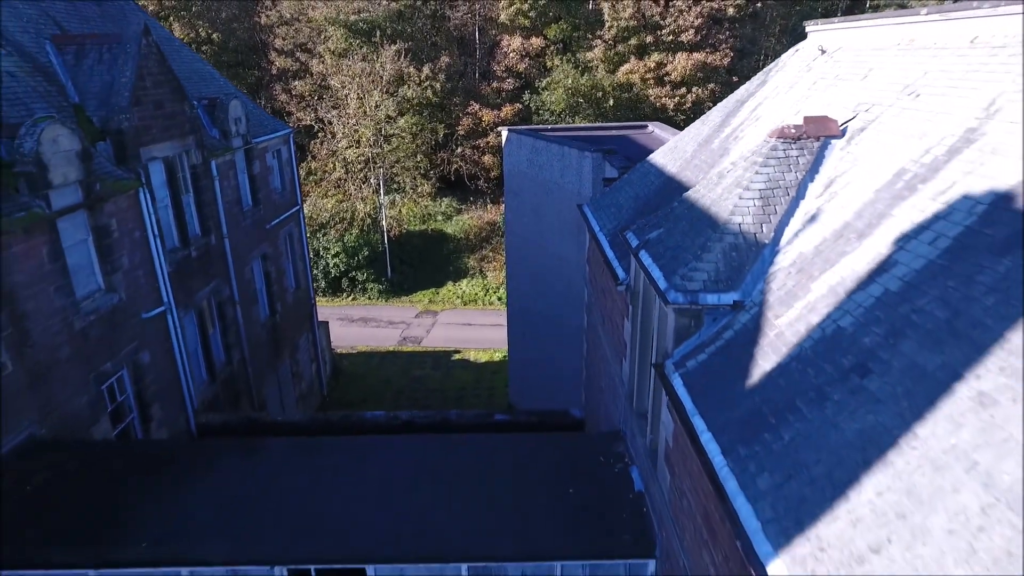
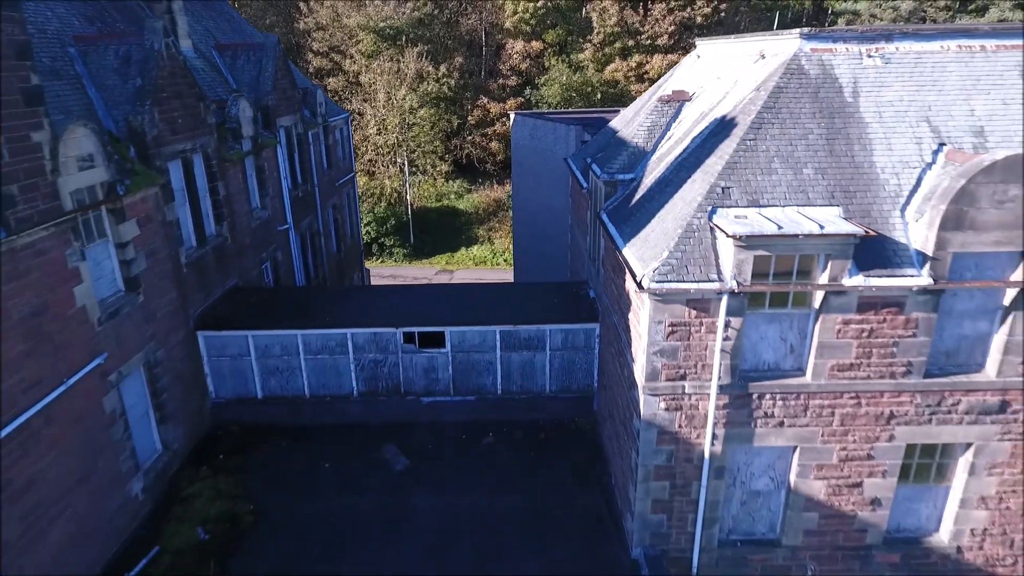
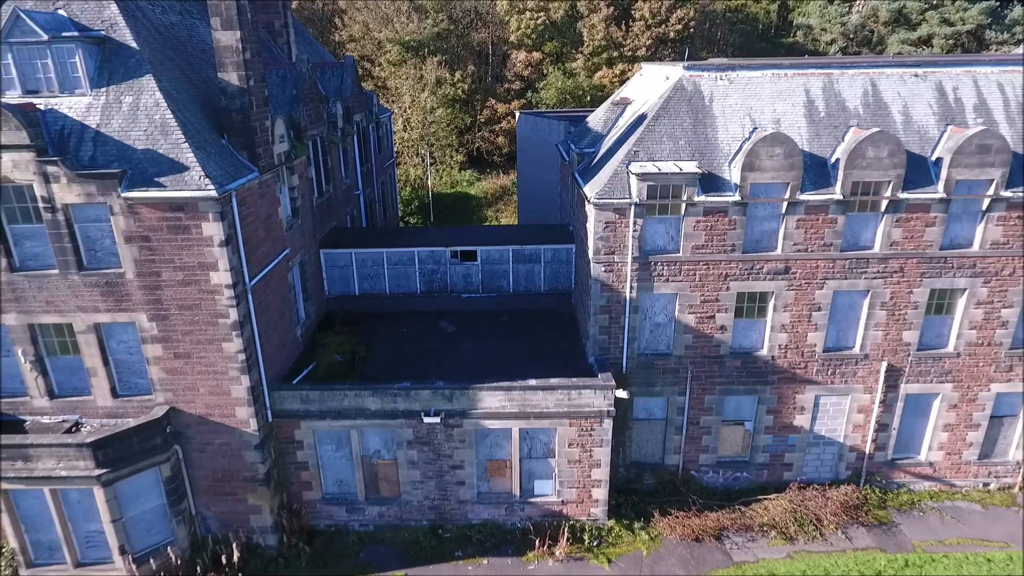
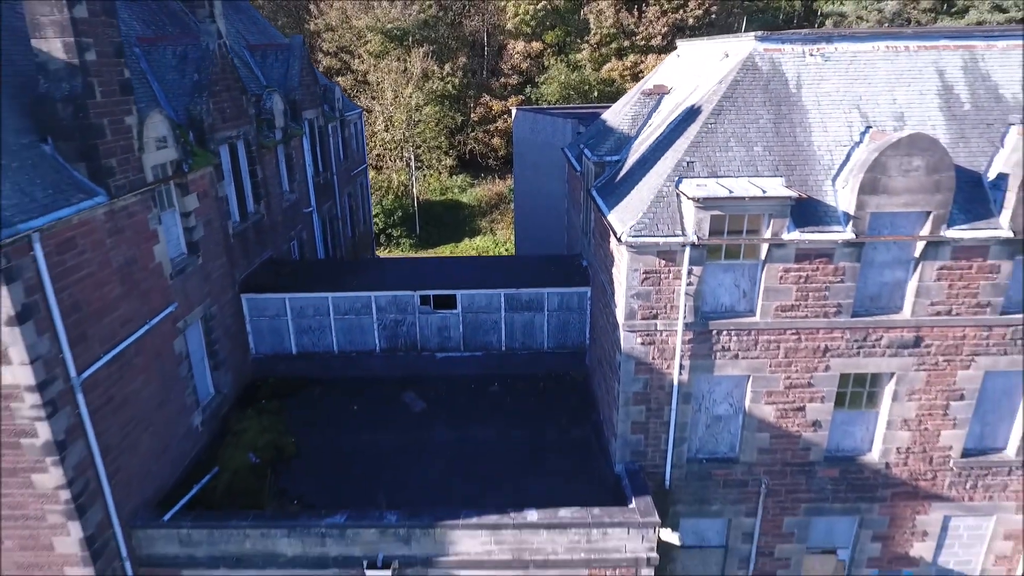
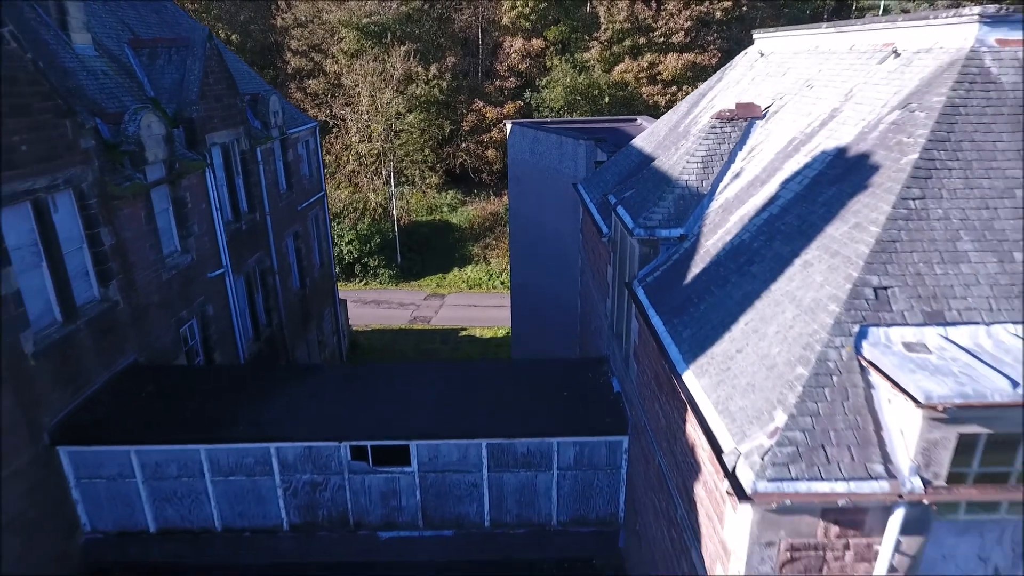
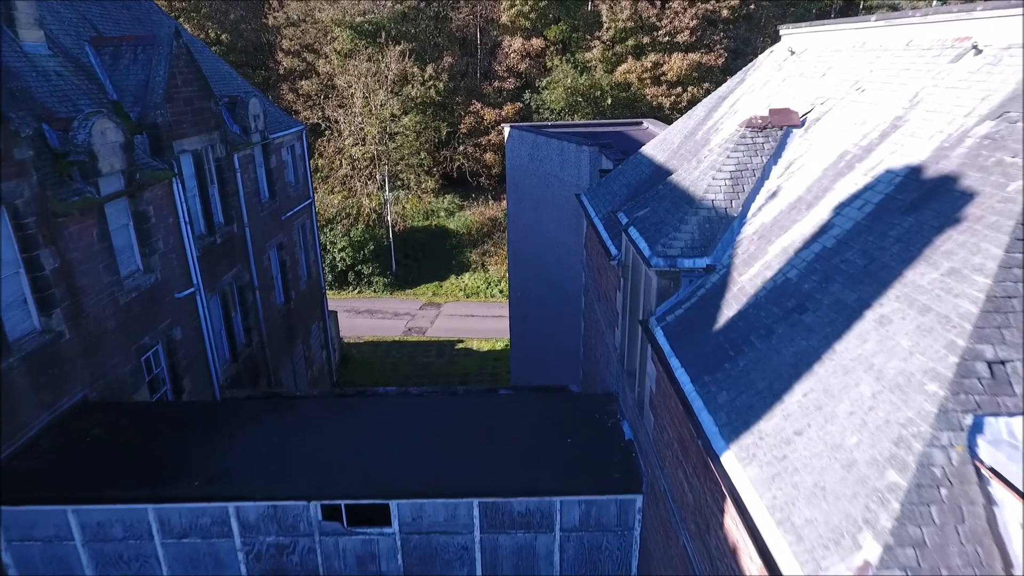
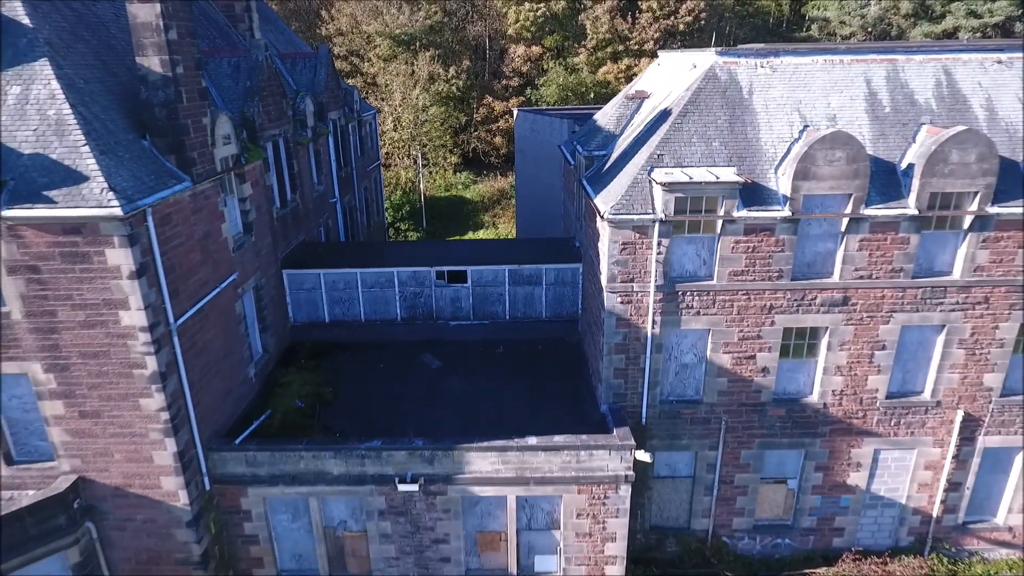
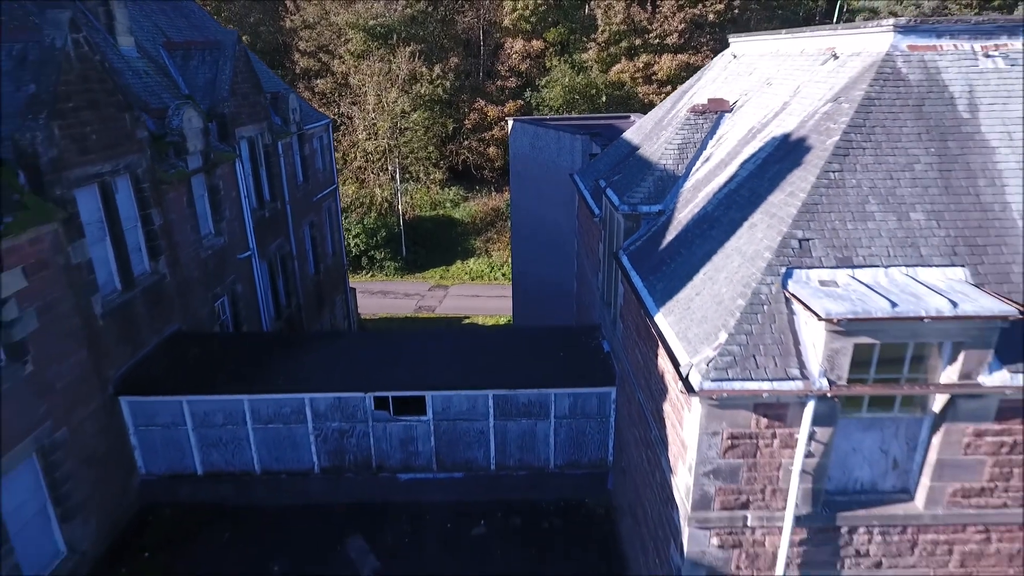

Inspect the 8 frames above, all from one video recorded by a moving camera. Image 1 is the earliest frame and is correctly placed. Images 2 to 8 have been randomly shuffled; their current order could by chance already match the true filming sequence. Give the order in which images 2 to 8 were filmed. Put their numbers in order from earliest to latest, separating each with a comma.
6, 5, 8, 2, 4, 7, 3
